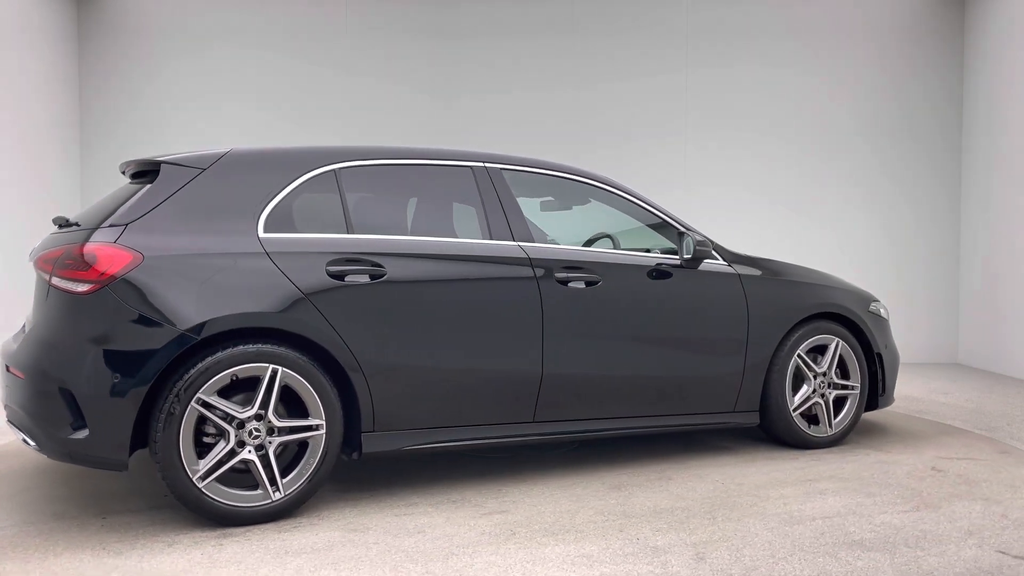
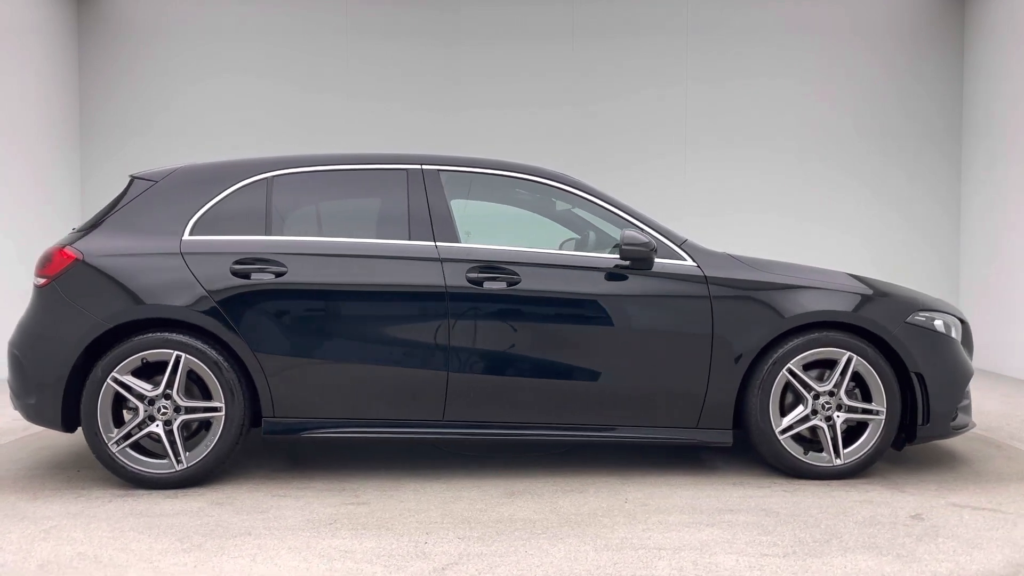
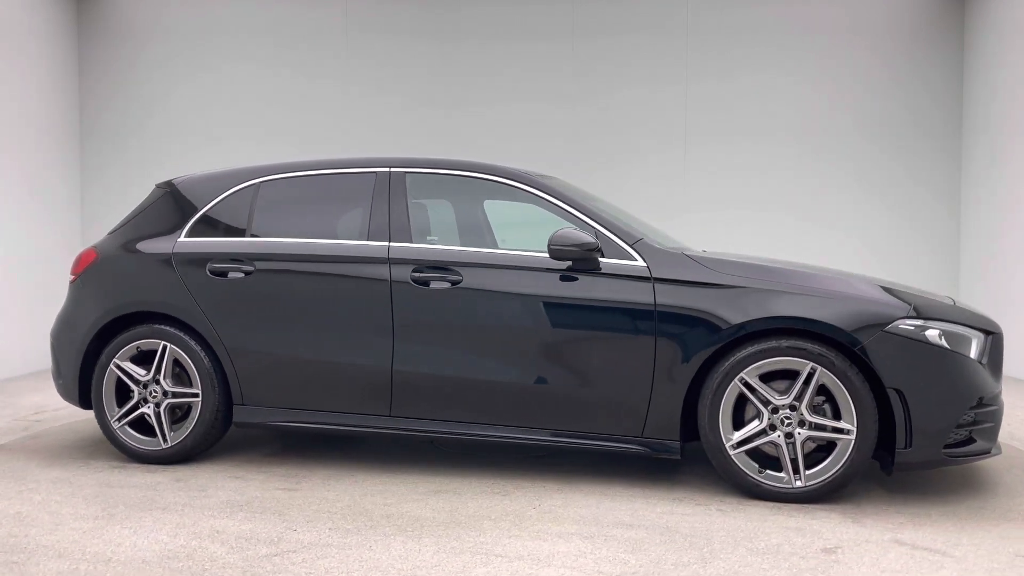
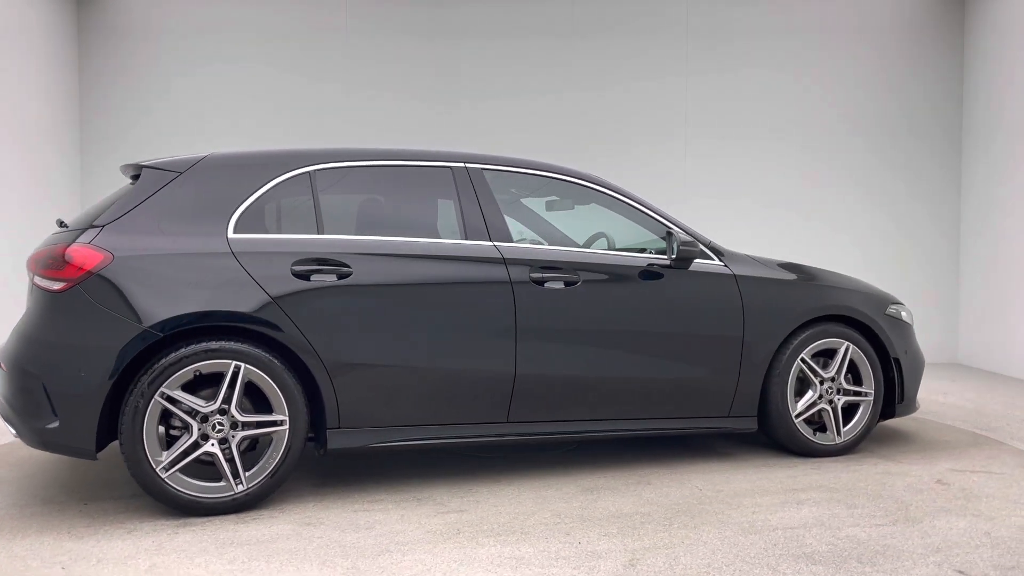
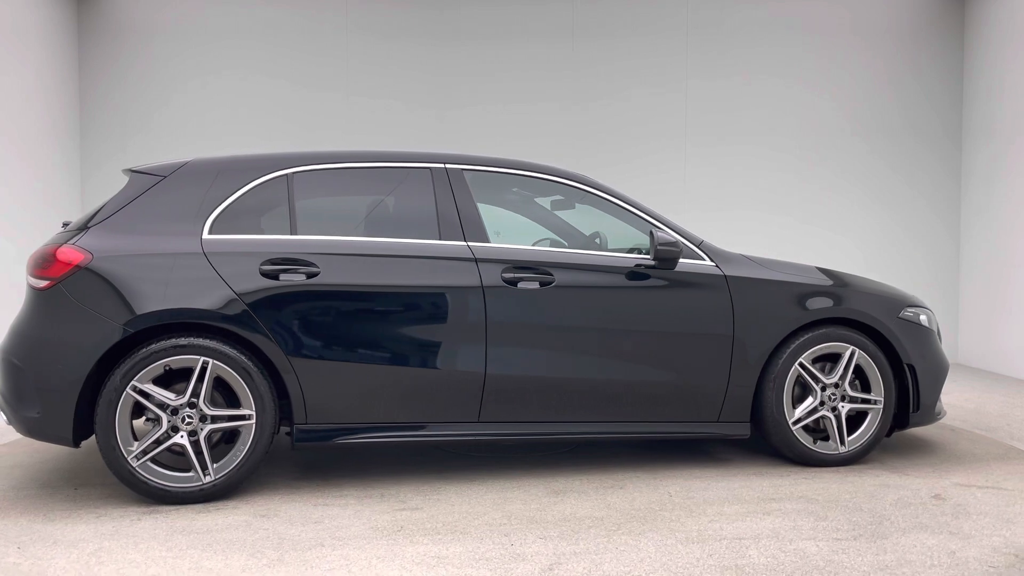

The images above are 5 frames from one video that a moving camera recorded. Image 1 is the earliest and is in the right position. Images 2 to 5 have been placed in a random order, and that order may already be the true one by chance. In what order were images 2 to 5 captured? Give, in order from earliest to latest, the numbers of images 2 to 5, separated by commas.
4, 5, 2, 3
